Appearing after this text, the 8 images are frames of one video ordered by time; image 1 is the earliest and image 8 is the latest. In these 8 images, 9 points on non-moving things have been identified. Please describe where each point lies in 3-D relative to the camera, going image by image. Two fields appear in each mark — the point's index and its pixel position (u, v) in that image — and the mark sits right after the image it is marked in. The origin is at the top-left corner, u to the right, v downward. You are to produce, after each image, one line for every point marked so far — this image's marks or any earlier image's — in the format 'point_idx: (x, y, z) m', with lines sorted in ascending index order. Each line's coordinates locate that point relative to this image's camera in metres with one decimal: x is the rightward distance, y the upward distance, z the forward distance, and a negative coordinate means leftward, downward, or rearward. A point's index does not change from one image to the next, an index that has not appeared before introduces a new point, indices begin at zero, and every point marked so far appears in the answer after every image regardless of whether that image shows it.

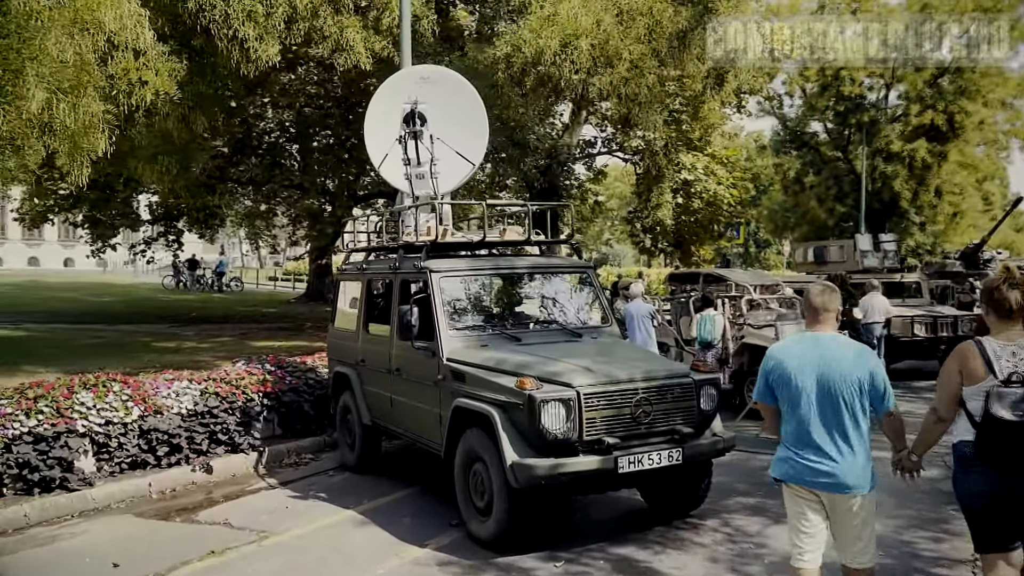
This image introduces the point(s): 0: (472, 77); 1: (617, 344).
0: (-0.6, +3.2, +13.0) m
1: (+0.8, -0.5, +6.9) m
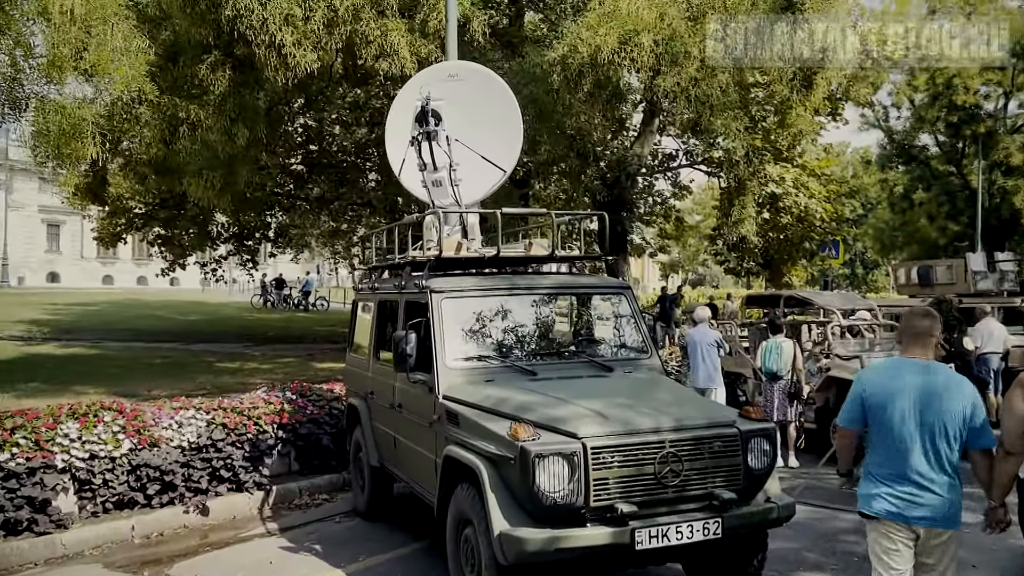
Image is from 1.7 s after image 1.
0: (+0.2, +2.8, +12.0) m
1: (+1.0, -0.6, +5.7) m
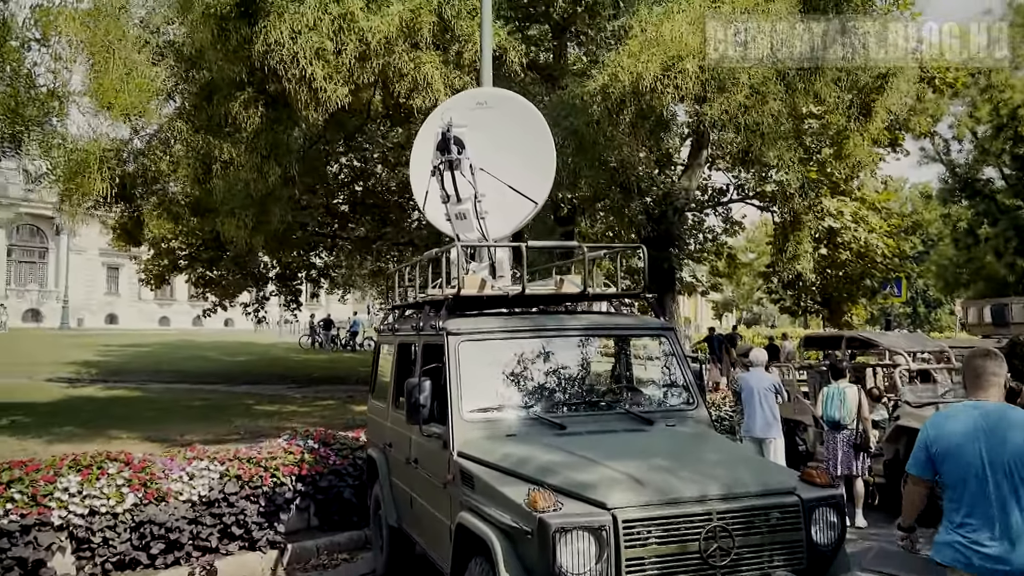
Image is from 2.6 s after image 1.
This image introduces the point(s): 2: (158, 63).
0: (+0.7, +2.3, +11.5) m
1: (+1.1, -0.9, +5.0) m
2: (-5.2, +3.3, +12.7) m
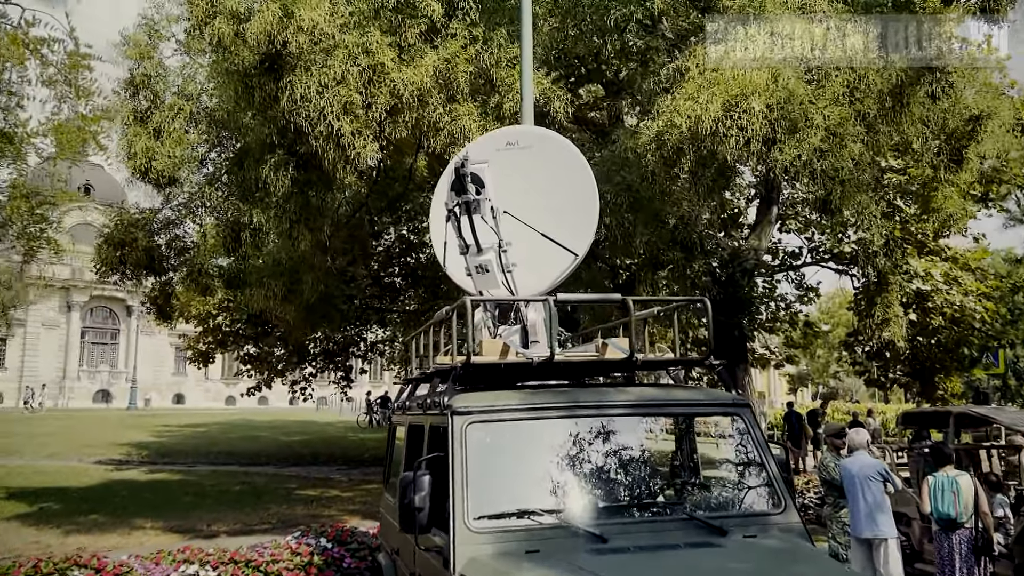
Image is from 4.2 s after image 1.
0: (+1.3, +1.5, +10.5) m
1: (+1.2, -1.1, +3.7) m
2: (-4.5, +2.2, +12.2) m
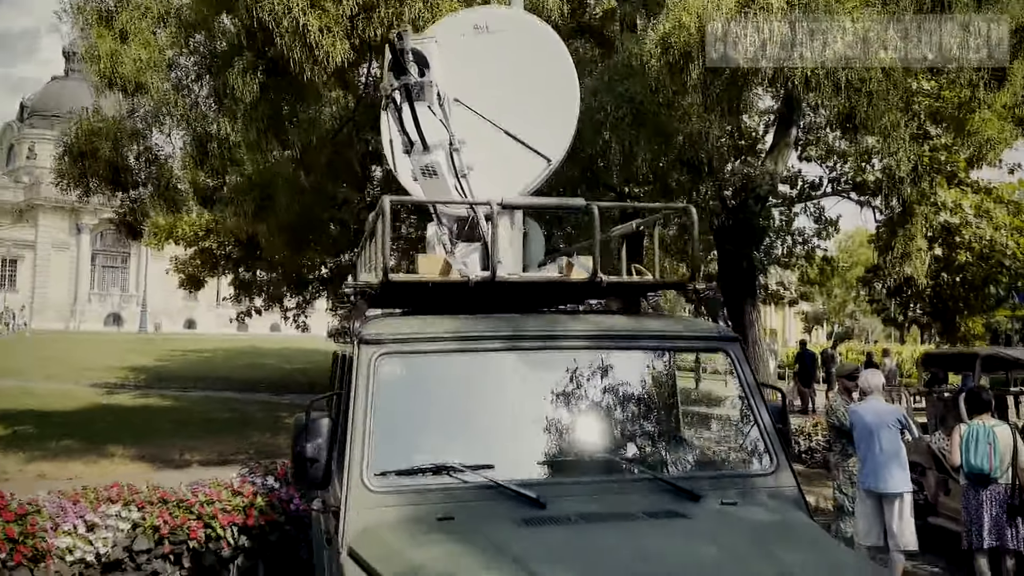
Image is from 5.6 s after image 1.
0: (+1.2, +2.3, +9.4) m
1: (+0.9, -0.8, +2.9) m
2: (-4.6, +3.3, +11.2) m
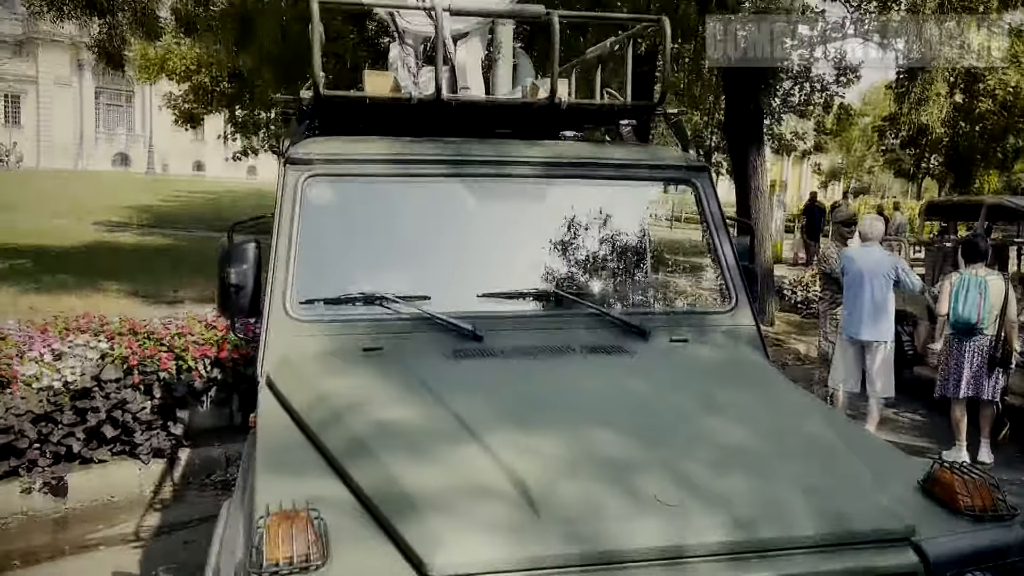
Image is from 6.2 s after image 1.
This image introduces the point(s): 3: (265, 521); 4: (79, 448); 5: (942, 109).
0: (+1.2, +3.9, +8.6) m
1: (+0.7, -0.2, +2.7) m
2: (-4.6, +5.3, +10.3) m
3: (-0.5, -0.4, +1.6) m
4: (-2.5, -0.9, +5.1) m
5: (+5.5, +2.3, +11.1) m
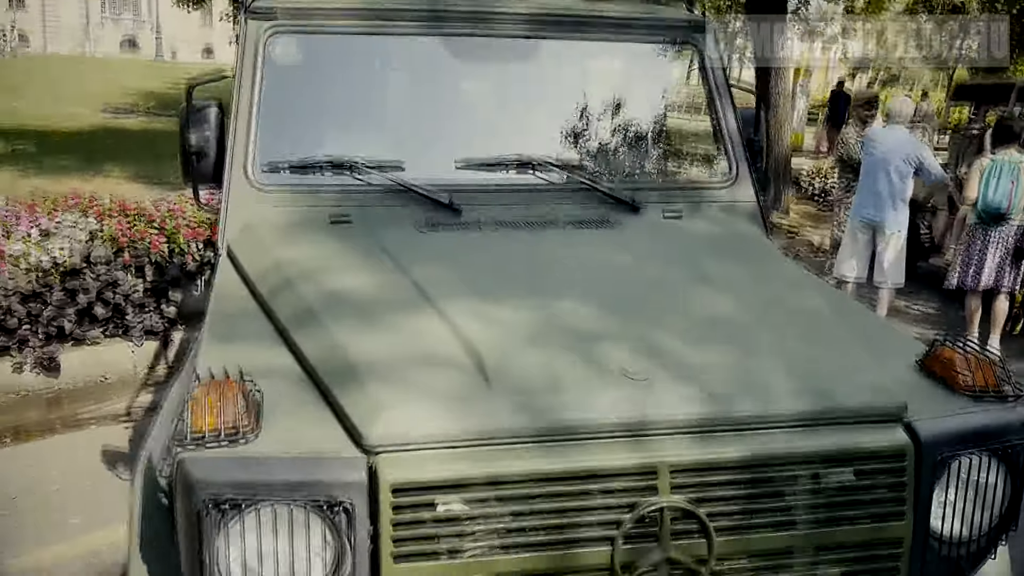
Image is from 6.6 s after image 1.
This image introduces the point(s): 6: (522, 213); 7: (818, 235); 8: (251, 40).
0: (+1.2, +5.0, +7.9) m
1: (+0.7, +0.1, +2.5) m
2: (-4.4, +6.6, +9.4) m
3: (-0.5, -0.2, +1.5) m
4: (-2.5, -0.2, +5.0) m
5: (+5.6, +3.6, +10.4) m
6: (0.0, +0.2, +2.6) m
7: (+3.2, +0.6, +9.1) m
8: (-0.8, +0.7, +2.6) m
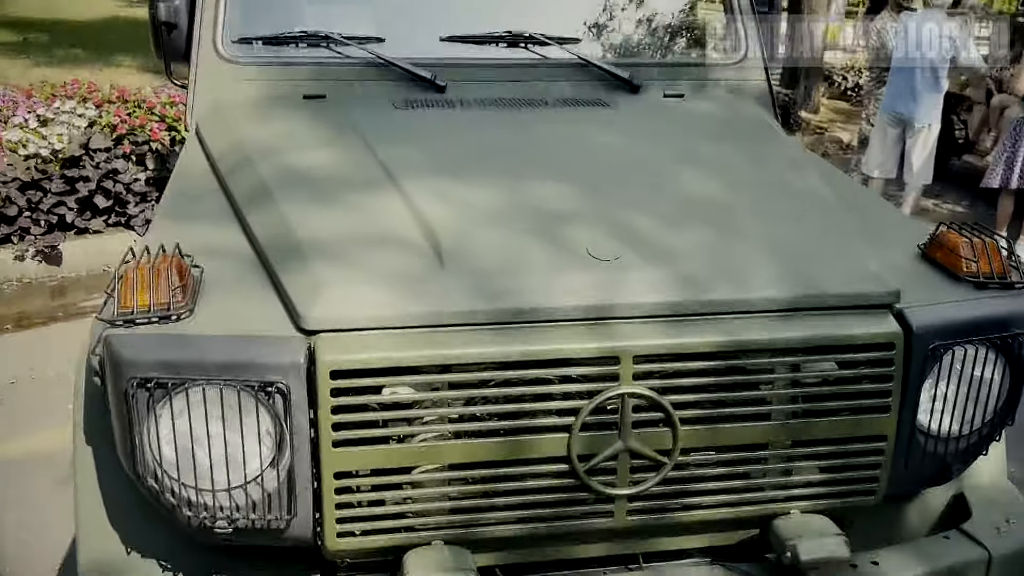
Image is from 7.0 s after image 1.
0: (+1.4, +5.9, +7.1) m
1: (+0.6, +0.4, +2.4) m
2: (-4.2, +7.7, +8.6) m
3: (-0.6, 0.0, +1.4) m
4: (-2.5, +0.4, +5.0) m
5: (+5.8, +4.8, +9.7) m
6: (0.0, +0.6, +2.4) m
7: (+3.3, +1.6, +8.8) m
8: (-0.8, +1.1, +2.4) m
